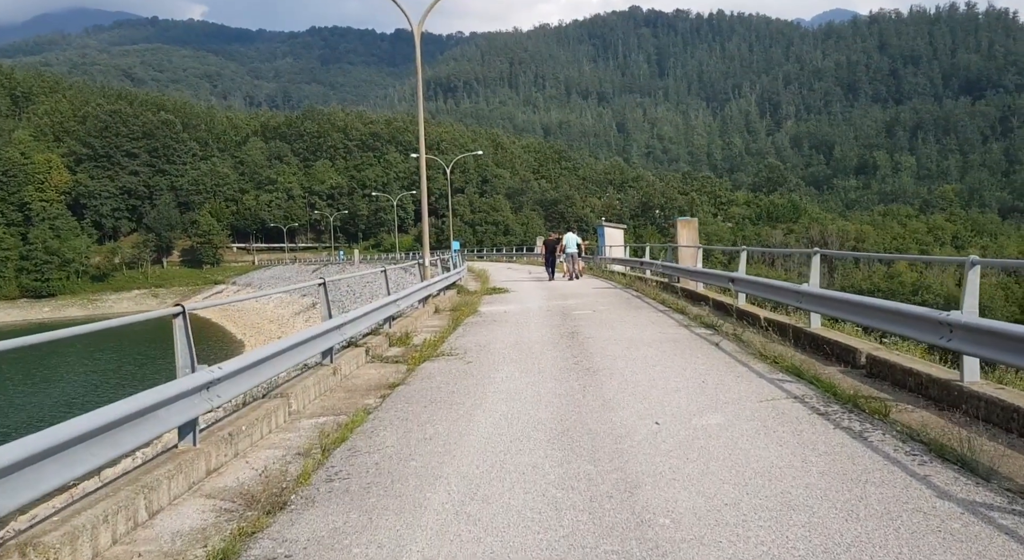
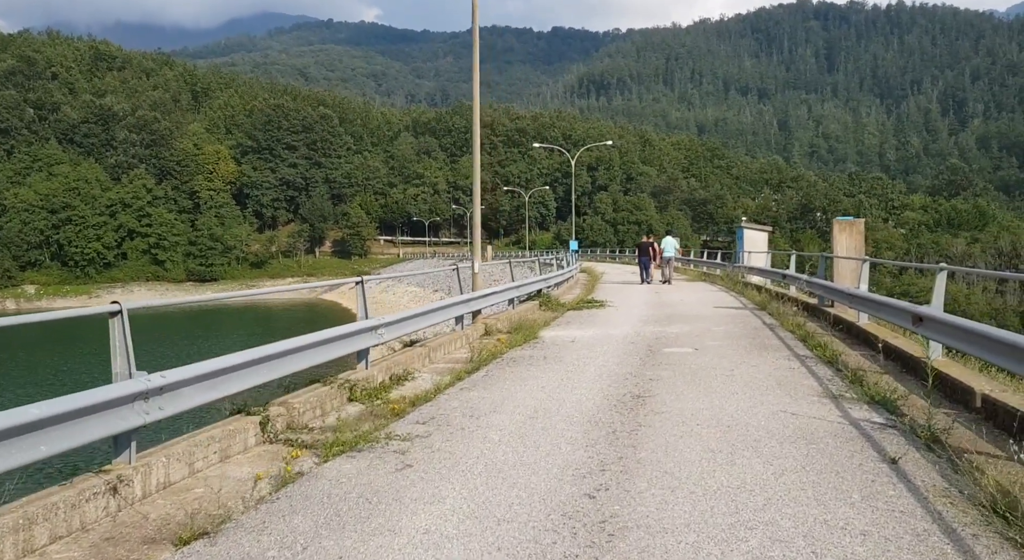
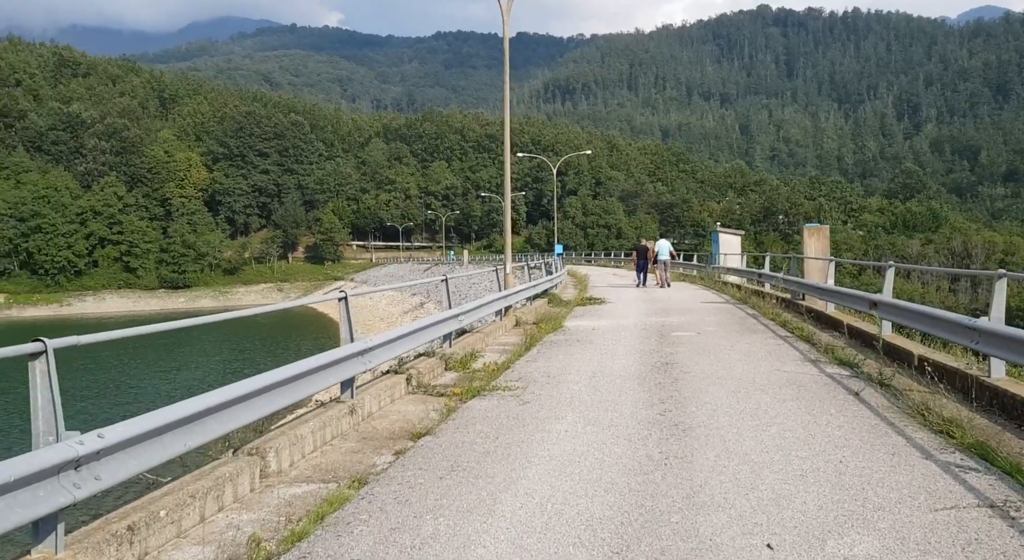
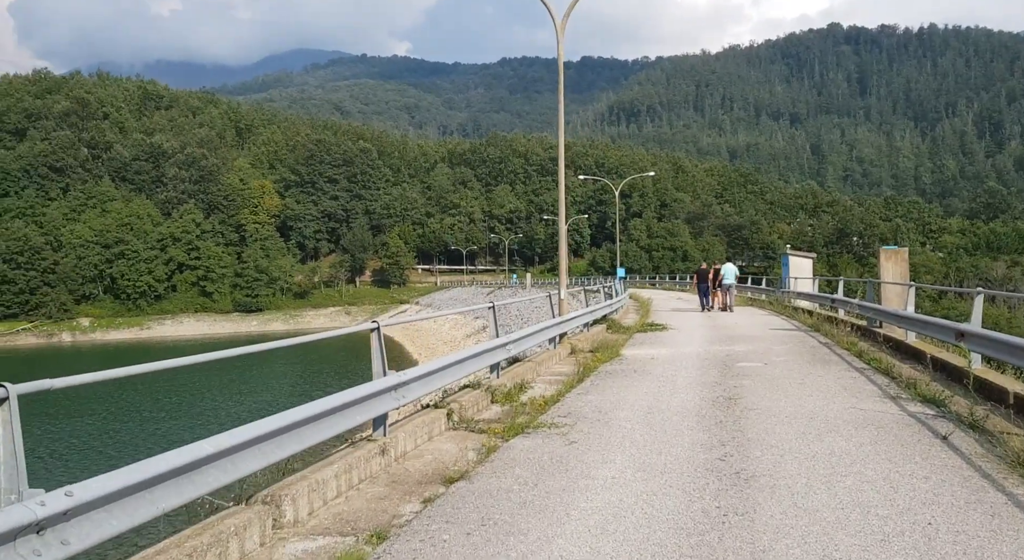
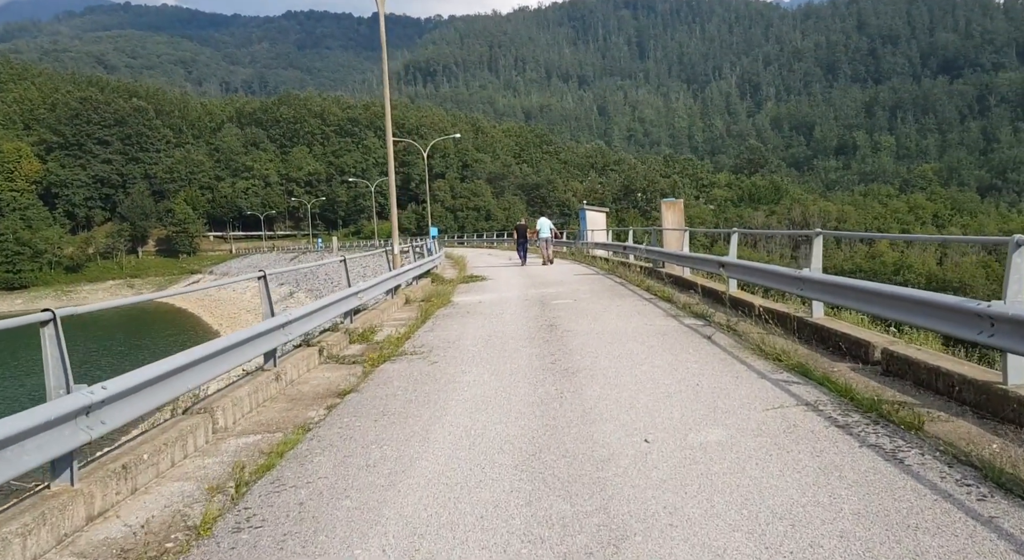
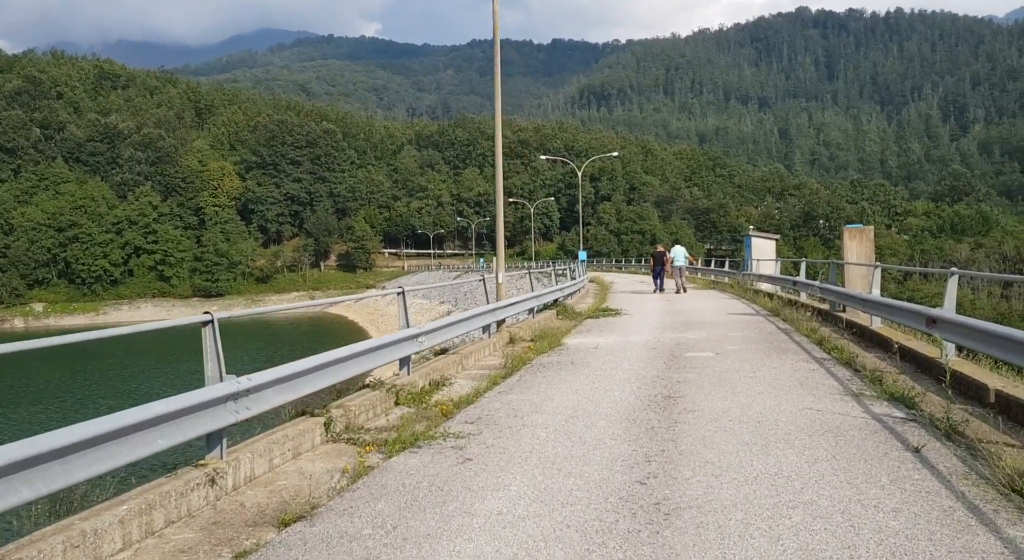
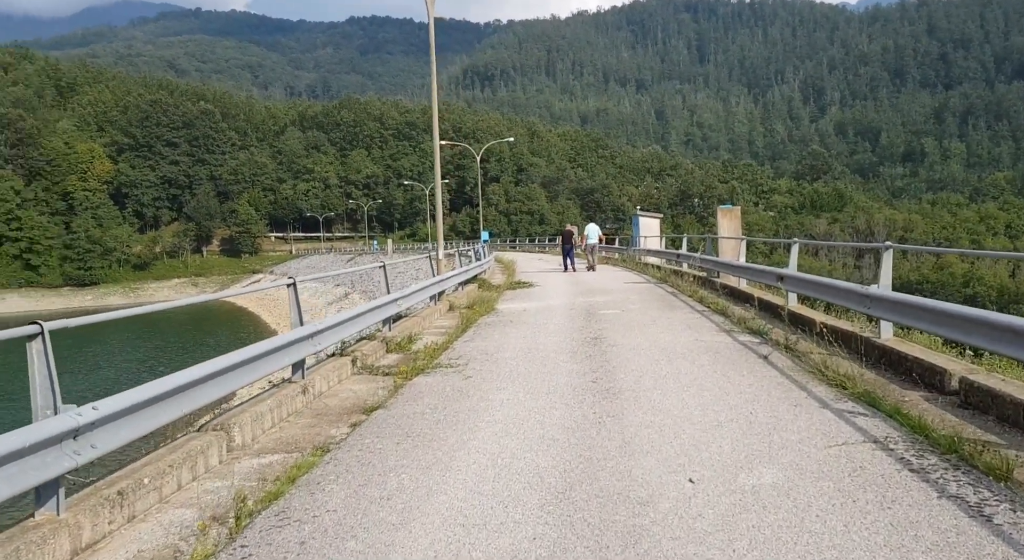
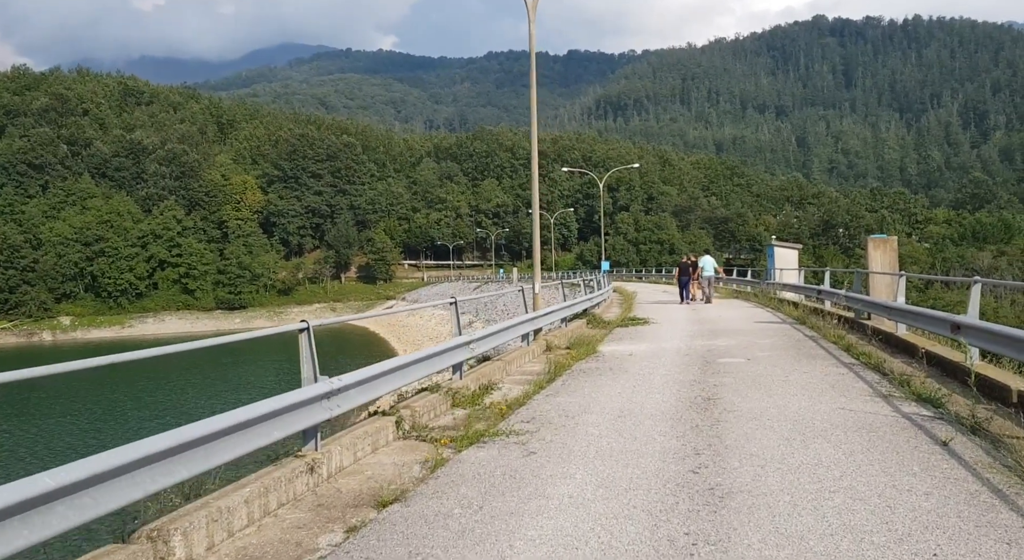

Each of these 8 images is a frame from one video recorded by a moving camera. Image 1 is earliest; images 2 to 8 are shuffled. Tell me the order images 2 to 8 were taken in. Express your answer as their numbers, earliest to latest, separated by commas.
5, 7, 3, 4, 8, 6, 2
